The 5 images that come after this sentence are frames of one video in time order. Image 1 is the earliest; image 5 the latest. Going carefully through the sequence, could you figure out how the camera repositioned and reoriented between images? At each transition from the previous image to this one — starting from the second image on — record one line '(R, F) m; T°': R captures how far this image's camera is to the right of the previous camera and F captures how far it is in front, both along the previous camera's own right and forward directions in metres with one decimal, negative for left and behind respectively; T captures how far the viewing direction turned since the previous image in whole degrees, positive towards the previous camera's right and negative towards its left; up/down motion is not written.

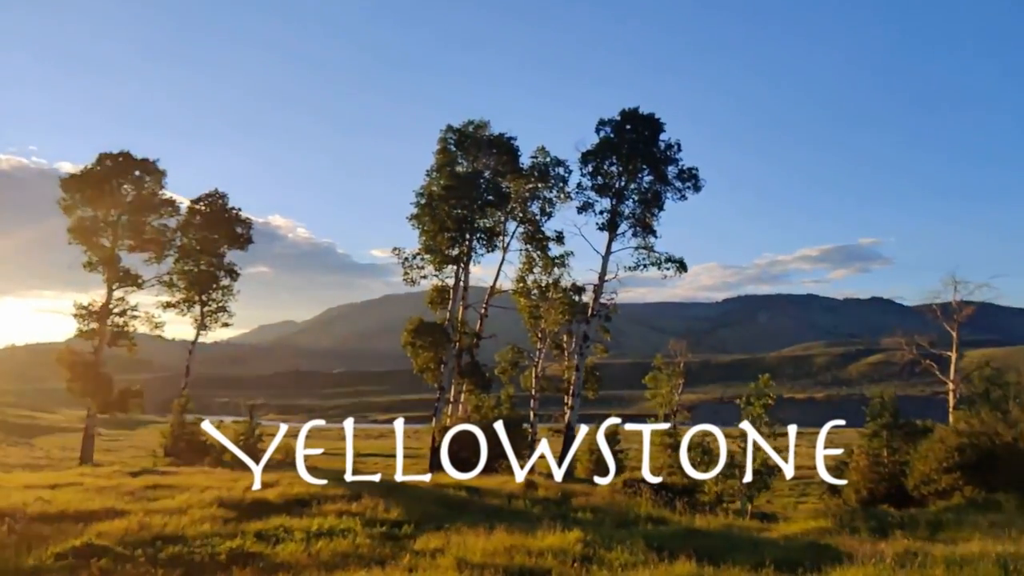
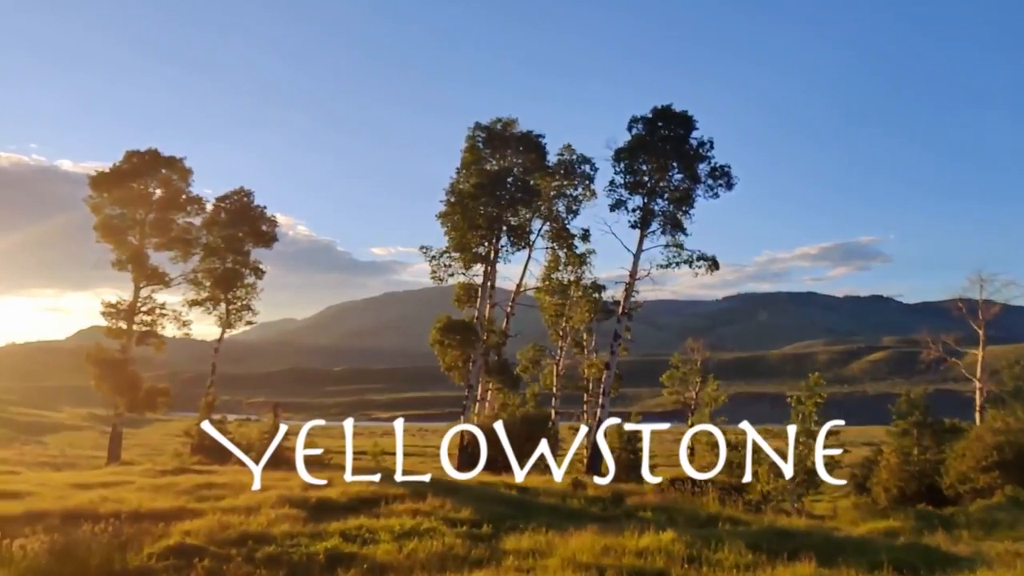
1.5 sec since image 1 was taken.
(-1.1, +0.1) m; 0°
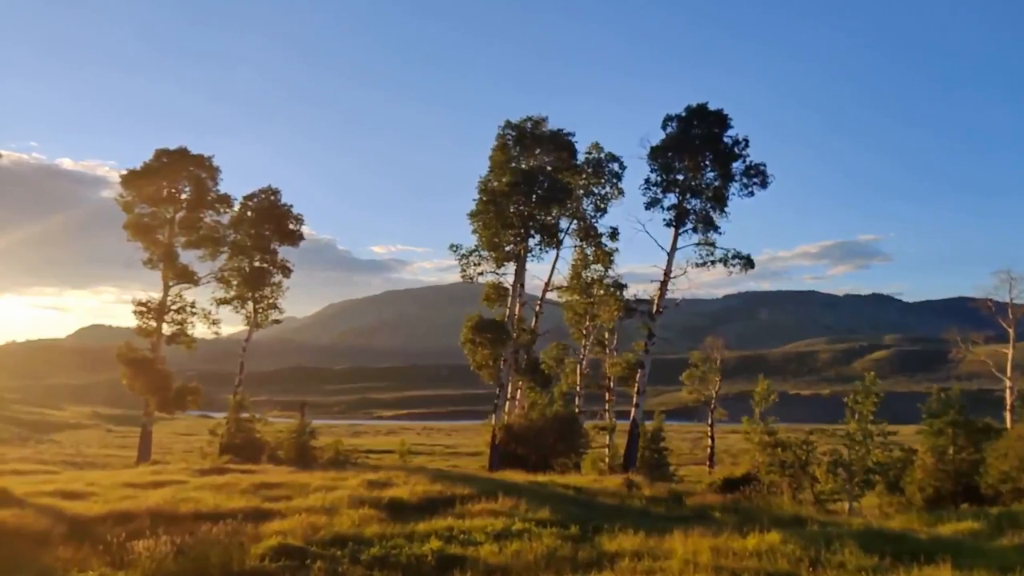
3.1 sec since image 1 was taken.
(-1.3, +0.1) m; 0°
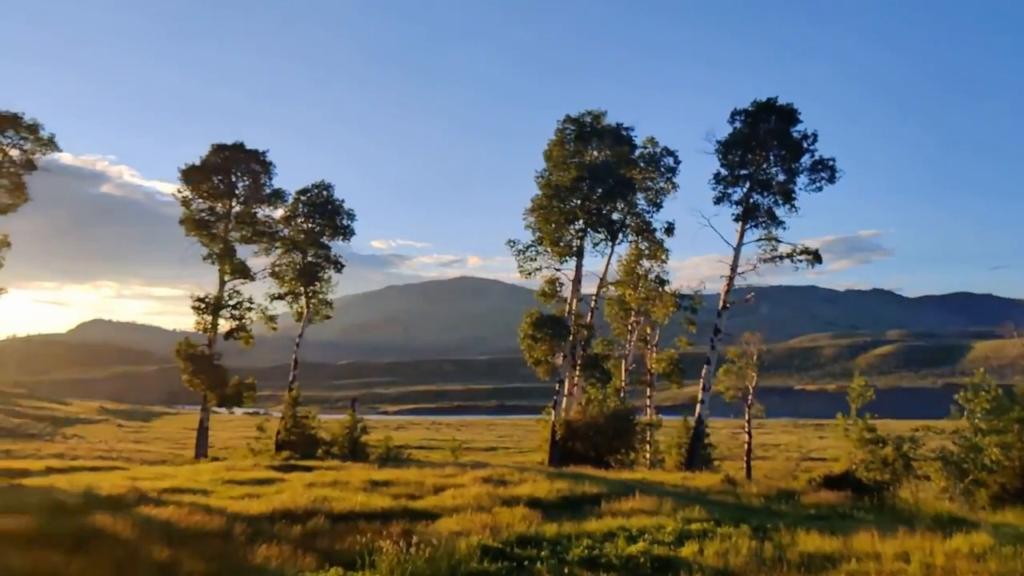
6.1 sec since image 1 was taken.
(-2.4, +0.2) m; 0°
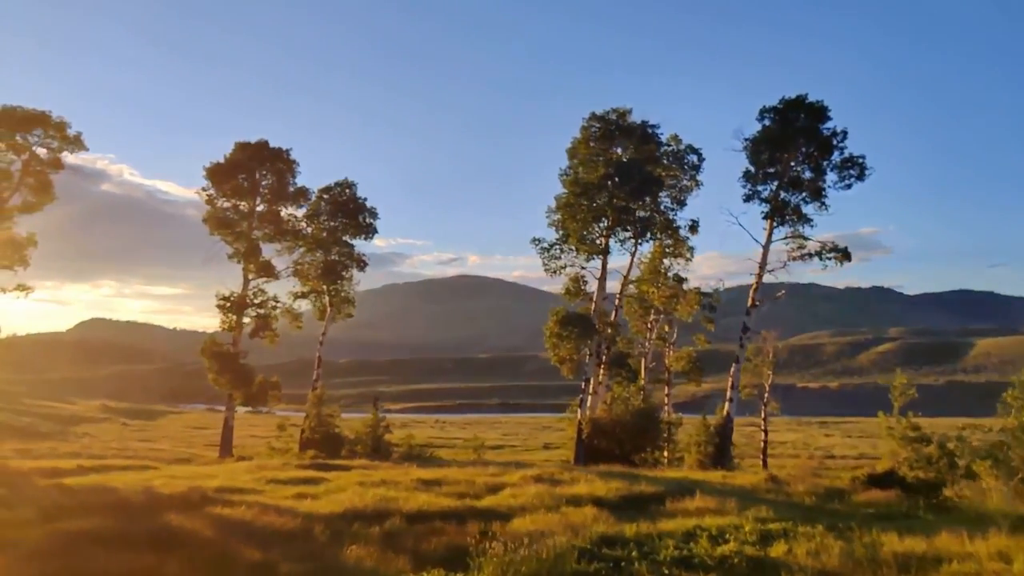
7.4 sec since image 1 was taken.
(-1.0, +0.1) m; 0°
